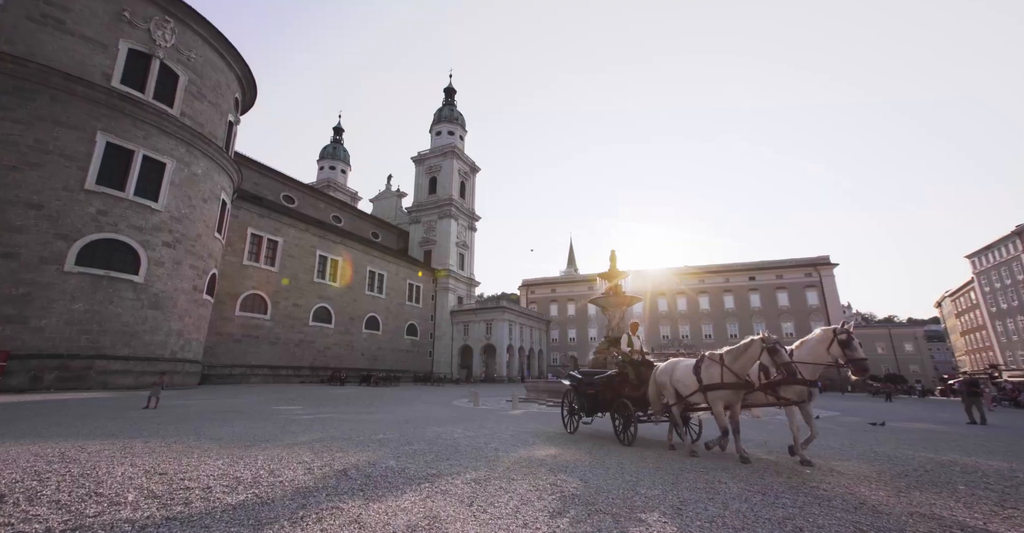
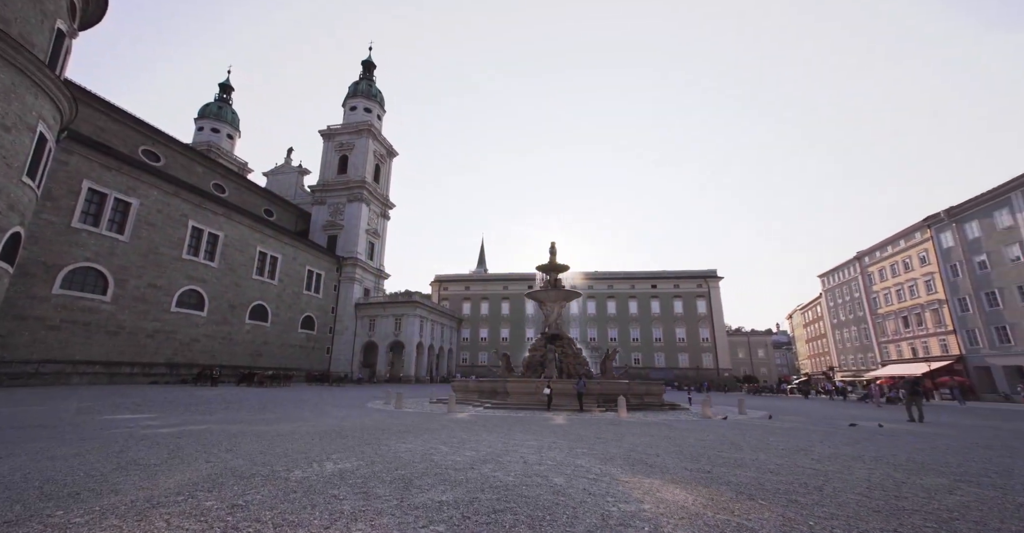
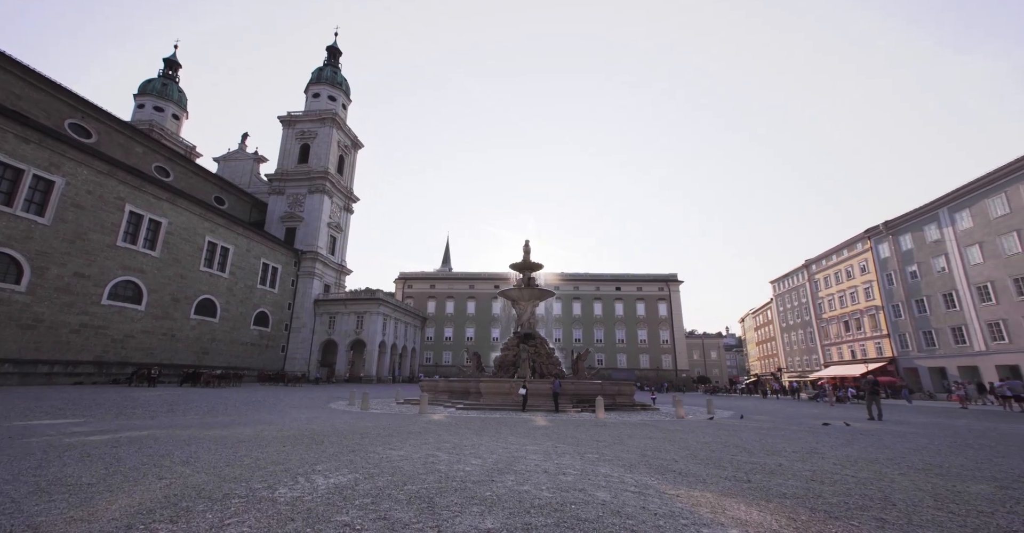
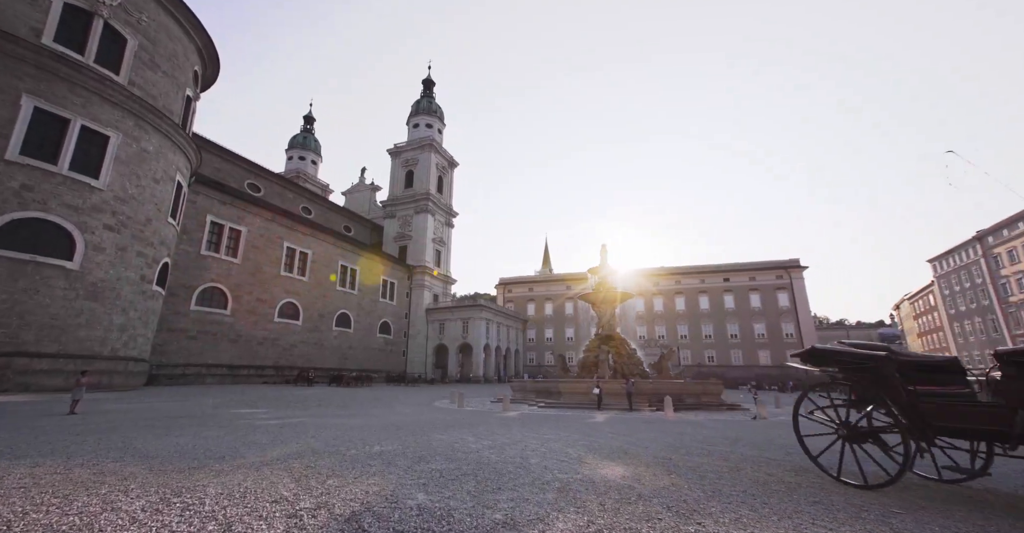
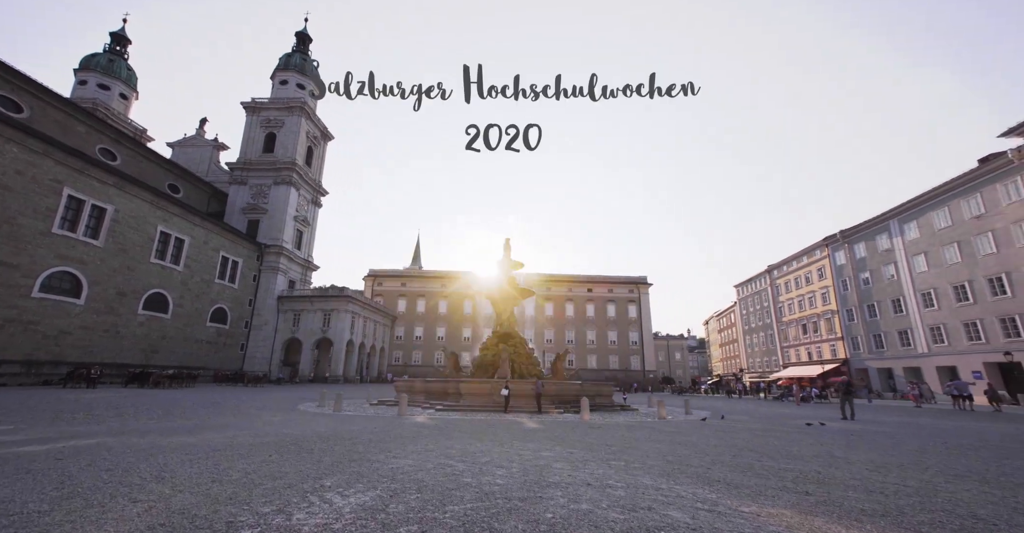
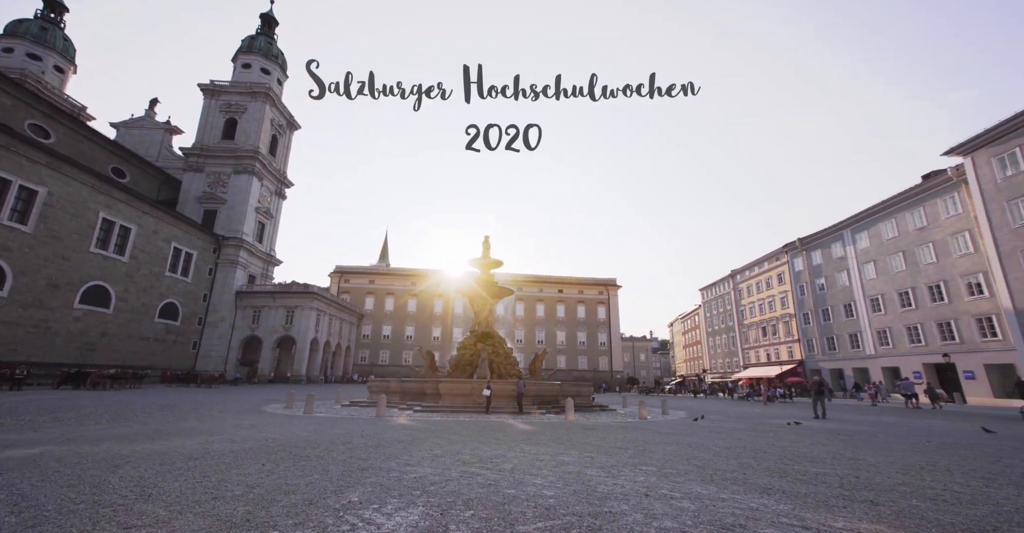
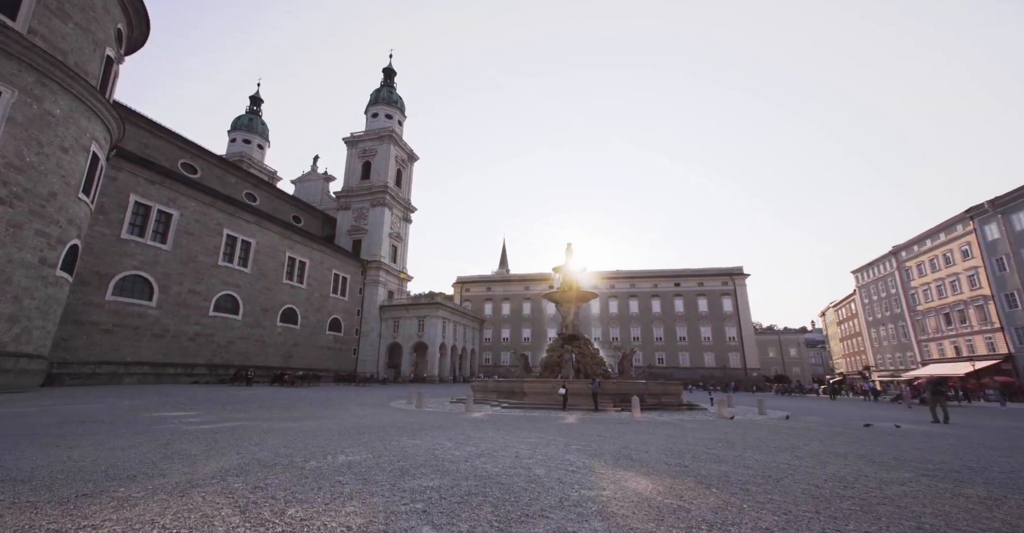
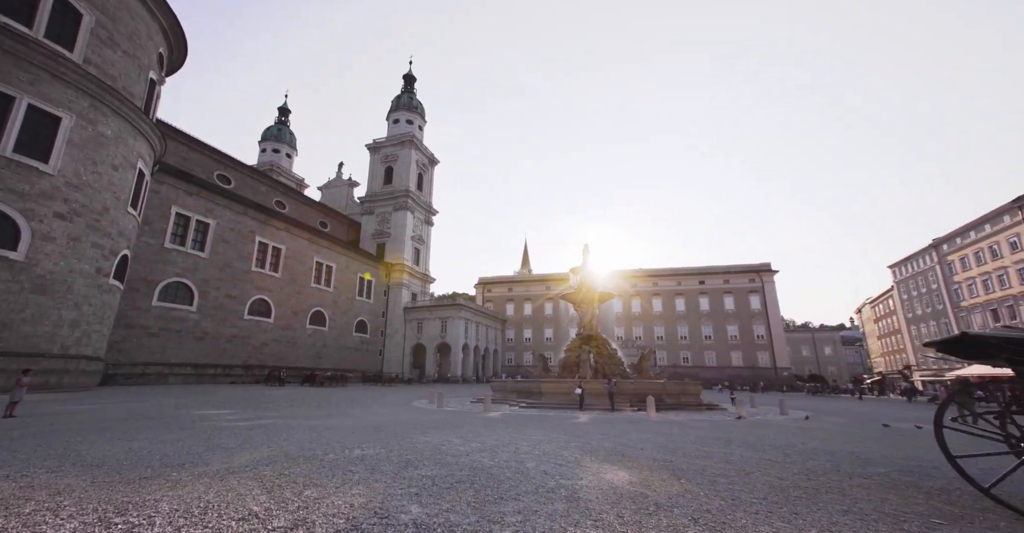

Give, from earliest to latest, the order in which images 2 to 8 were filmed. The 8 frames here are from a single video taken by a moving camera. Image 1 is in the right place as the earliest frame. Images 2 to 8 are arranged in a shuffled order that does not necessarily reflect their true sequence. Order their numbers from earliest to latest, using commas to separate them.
4, 8, 7, 2, 3, 5, 6
